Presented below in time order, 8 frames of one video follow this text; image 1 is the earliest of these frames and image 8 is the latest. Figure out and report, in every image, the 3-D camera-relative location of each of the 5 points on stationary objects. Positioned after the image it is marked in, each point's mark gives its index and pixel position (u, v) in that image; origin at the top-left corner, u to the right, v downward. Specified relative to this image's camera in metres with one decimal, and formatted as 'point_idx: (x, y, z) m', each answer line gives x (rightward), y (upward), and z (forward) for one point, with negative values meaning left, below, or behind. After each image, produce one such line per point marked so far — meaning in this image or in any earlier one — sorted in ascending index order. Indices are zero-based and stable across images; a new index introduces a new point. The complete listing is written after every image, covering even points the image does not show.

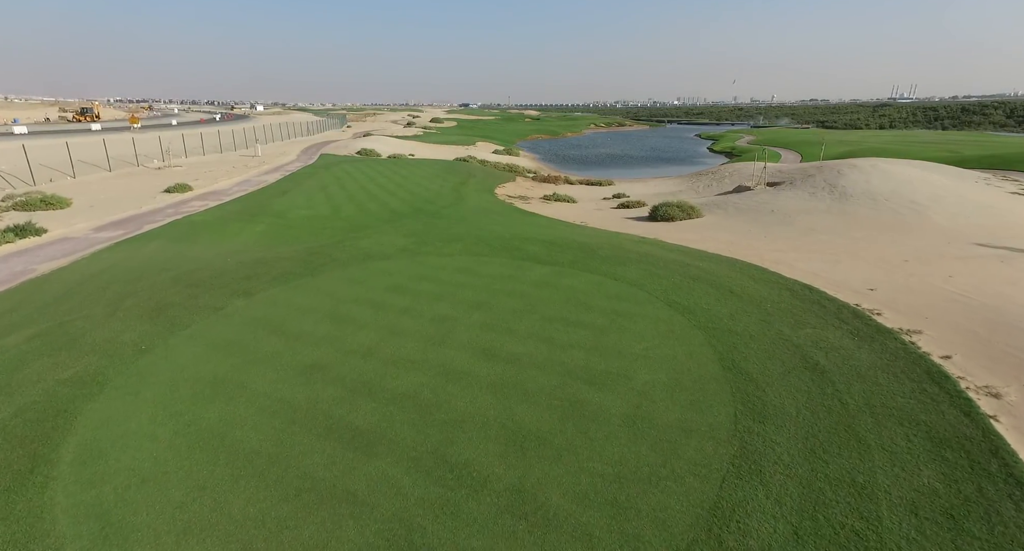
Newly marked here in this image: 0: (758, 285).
0: (+5.1, -0.2, +10.7) m
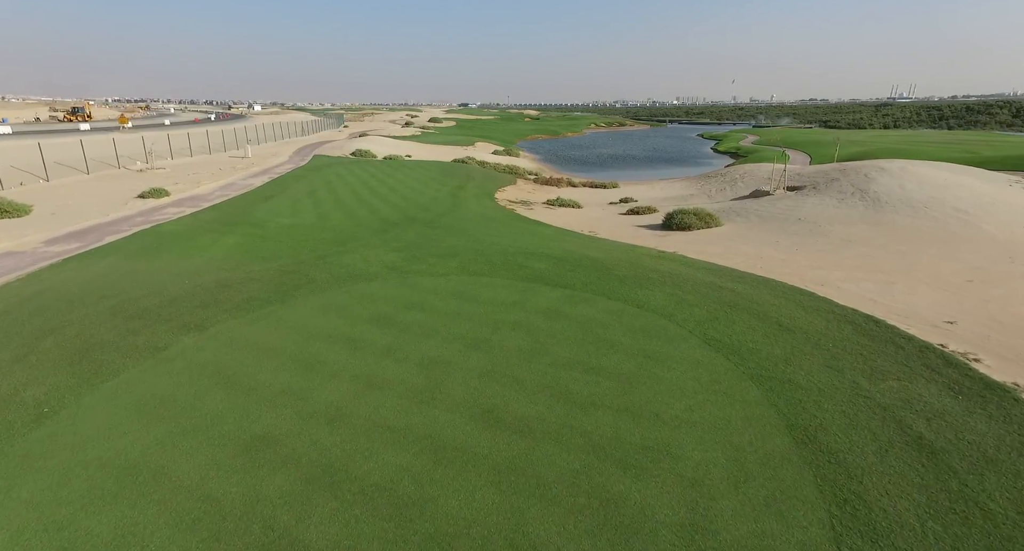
0: (+5.2, -0.7, +9.0) m
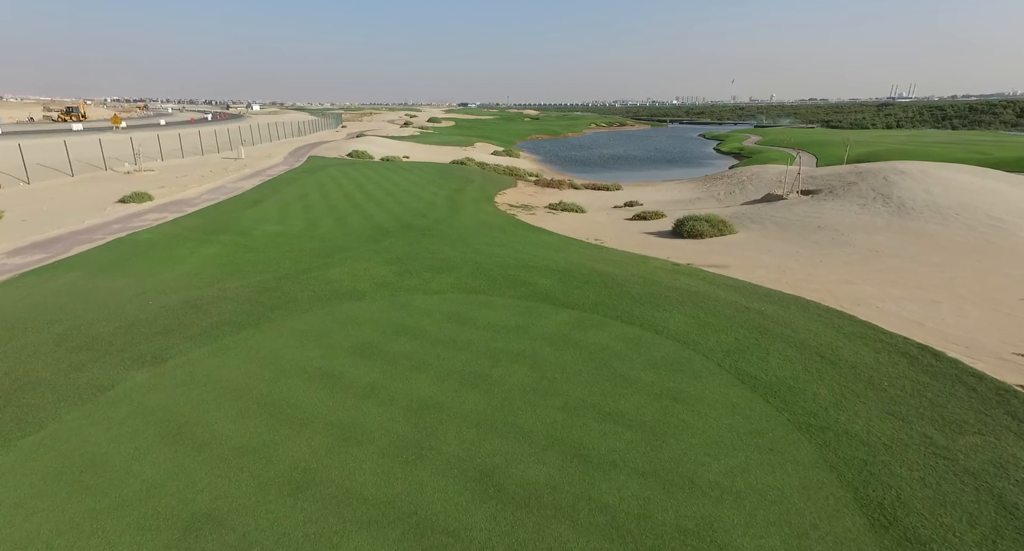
0: (+5.3, -1.1, +7.9) m
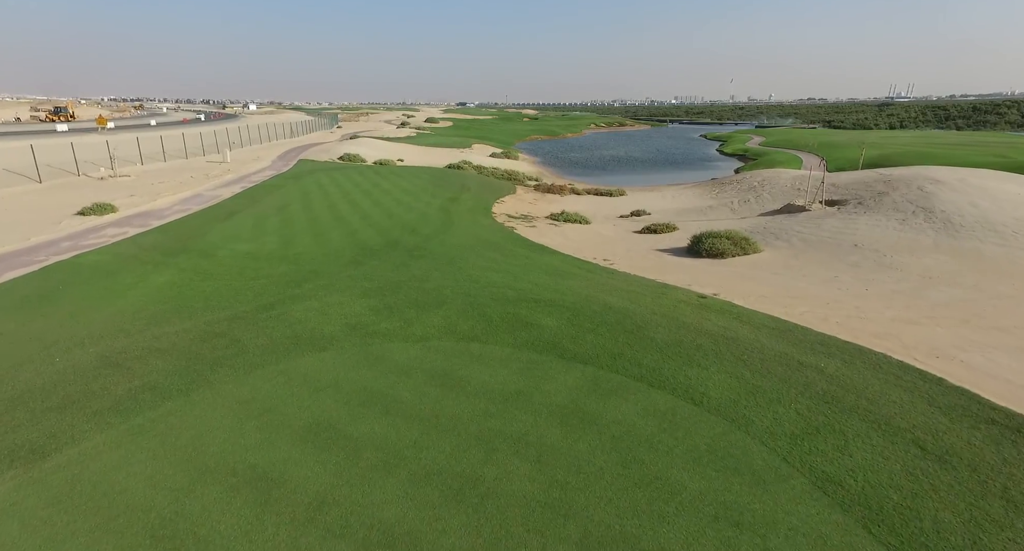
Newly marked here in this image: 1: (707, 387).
0: (+5.2, -1.8, +6.0) m
1: (+2.7, -1.5, +7.2) m
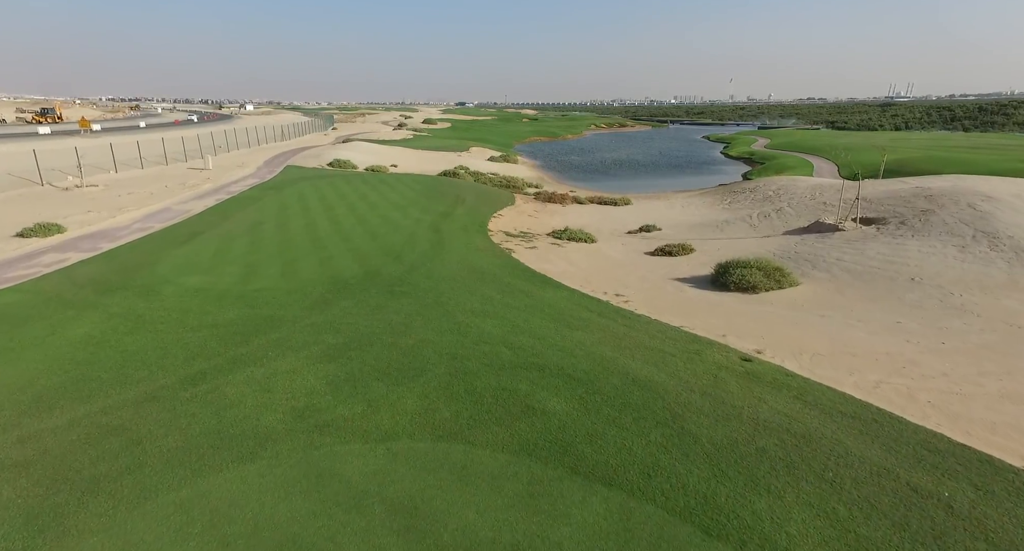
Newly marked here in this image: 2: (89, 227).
0: (+5.2, -2.8, +3.7) m
1: (+2.7, -2.5, +4.9) m
2: (-15.7, +1.8, +19.0) m
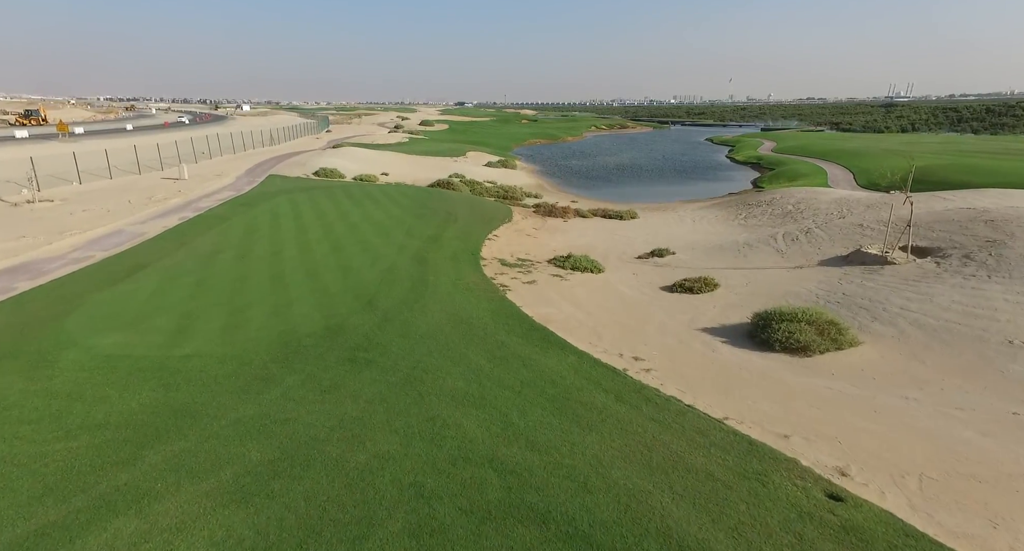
0: (+5.1, -4.0, +1.1) m
1: (+2.6, -3.8, +2.2) m
2: (-15.9, +0.6, +16.3) m
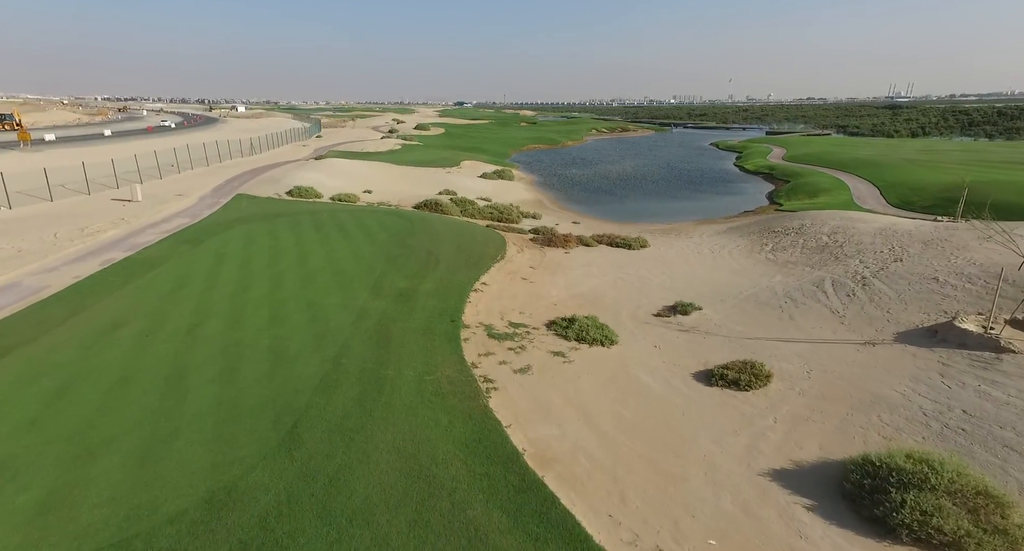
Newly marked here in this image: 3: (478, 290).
0: (+4.8, -6.2, -3.0) m
1: (+2.3, -5.9, -1.9) m
2: (-16.2, -1.6, +12.2) m
3: (-1.3, -0.3, +18.9) m
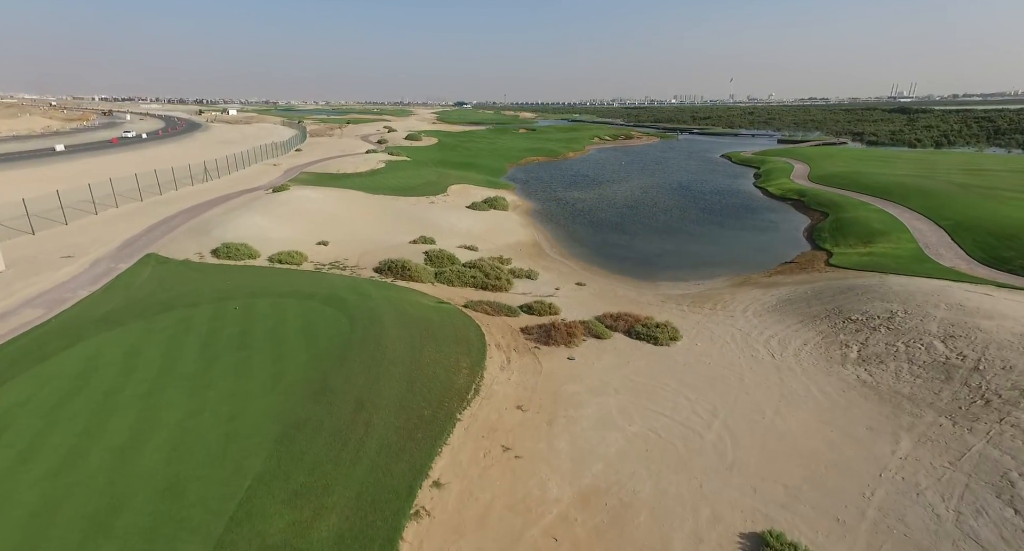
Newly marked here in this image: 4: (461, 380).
0: (+4.1, -10.7, -11.2) m
1: (+1.6, -10.5, -10.0) m
2: (-16.9, -6.2, +4.0) m
3: (-1.9, -4.9, +10.8) m
4: (-1.7, -3.1, +17.1) m
